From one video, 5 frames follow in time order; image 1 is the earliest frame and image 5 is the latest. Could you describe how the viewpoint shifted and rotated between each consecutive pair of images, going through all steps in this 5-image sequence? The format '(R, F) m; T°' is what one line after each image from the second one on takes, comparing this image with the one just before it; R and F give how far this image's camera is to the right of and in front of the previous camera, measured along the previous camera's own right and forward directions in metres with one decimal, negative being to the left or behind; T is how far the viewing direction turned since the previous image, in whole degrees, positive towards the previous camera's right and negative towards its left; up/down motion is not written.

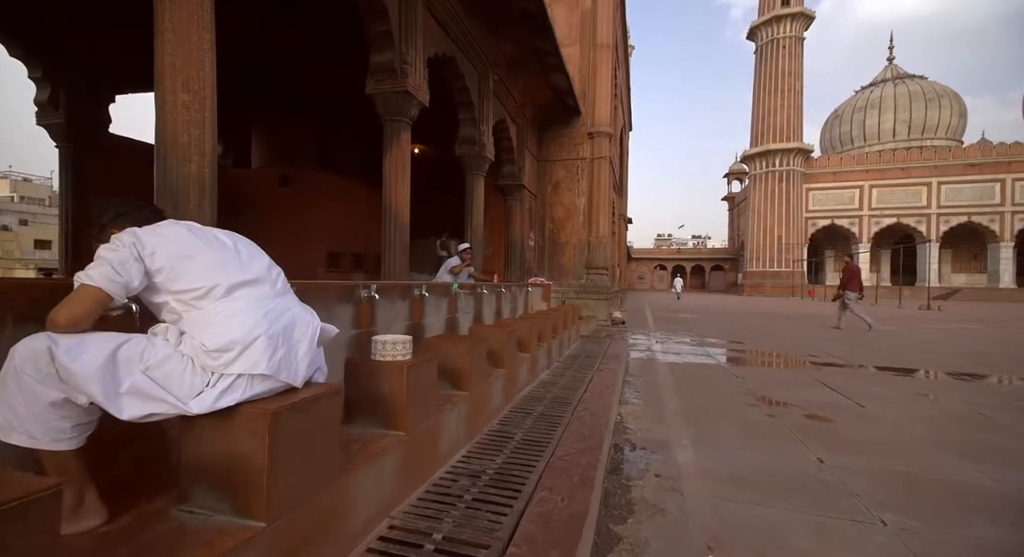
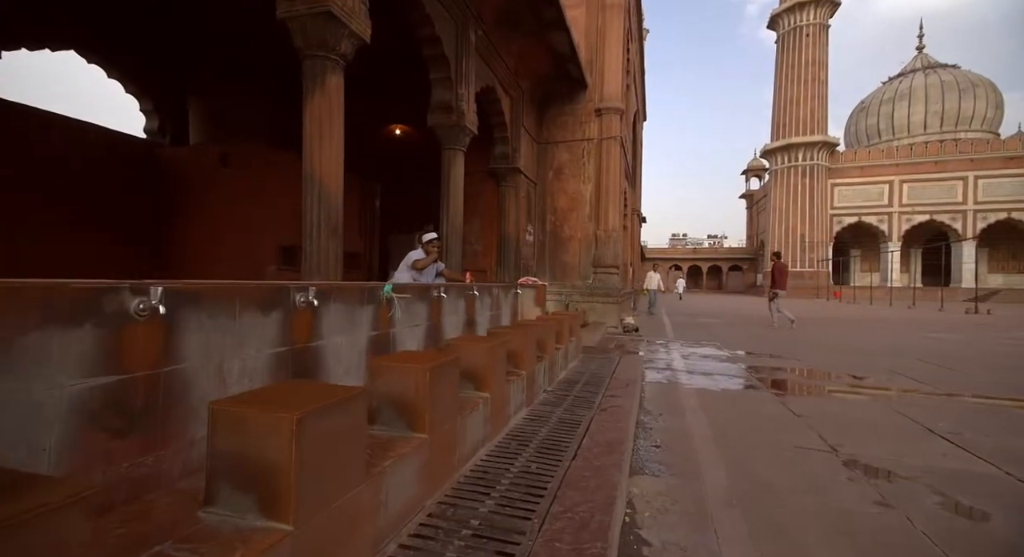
(+0.3, +1.5) m; -1°
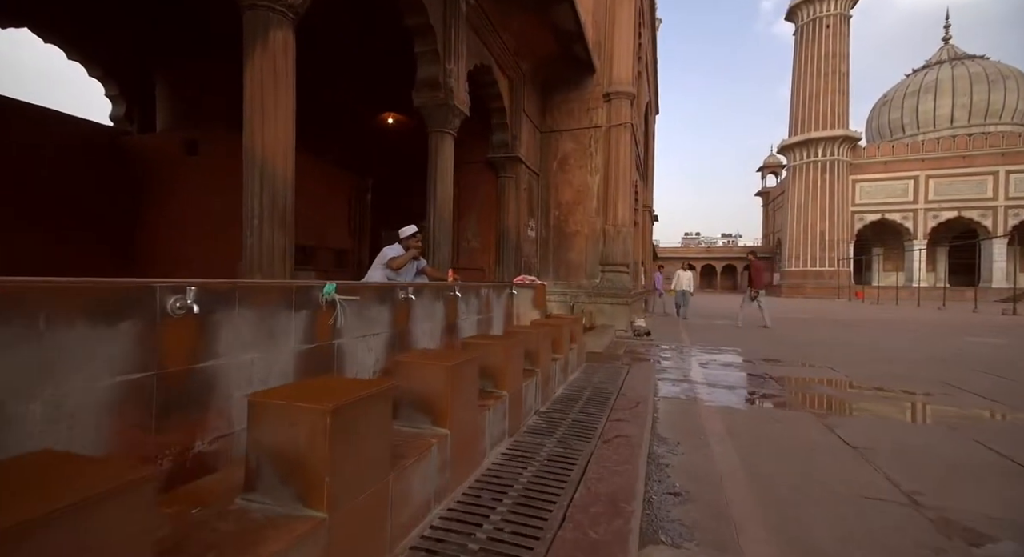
(+0.2, +0.7) m; -1°
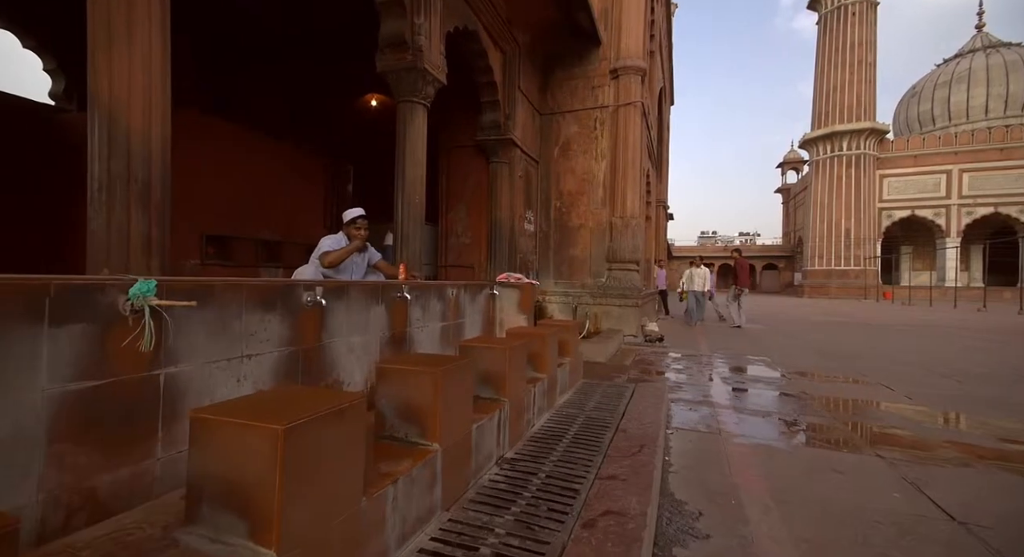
(+0.3, +1.0) m; -2°
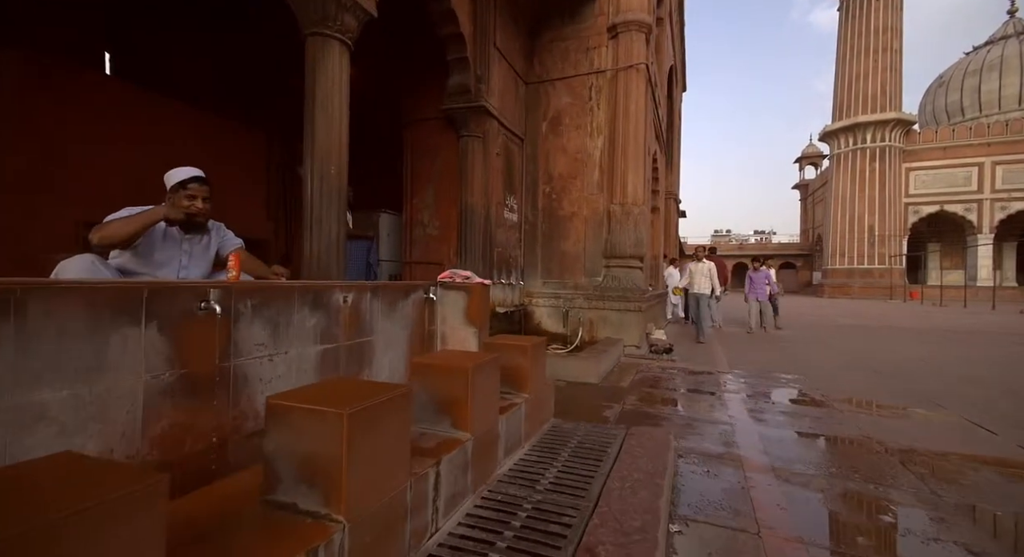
(+0.4, +1.3) m; -1°
